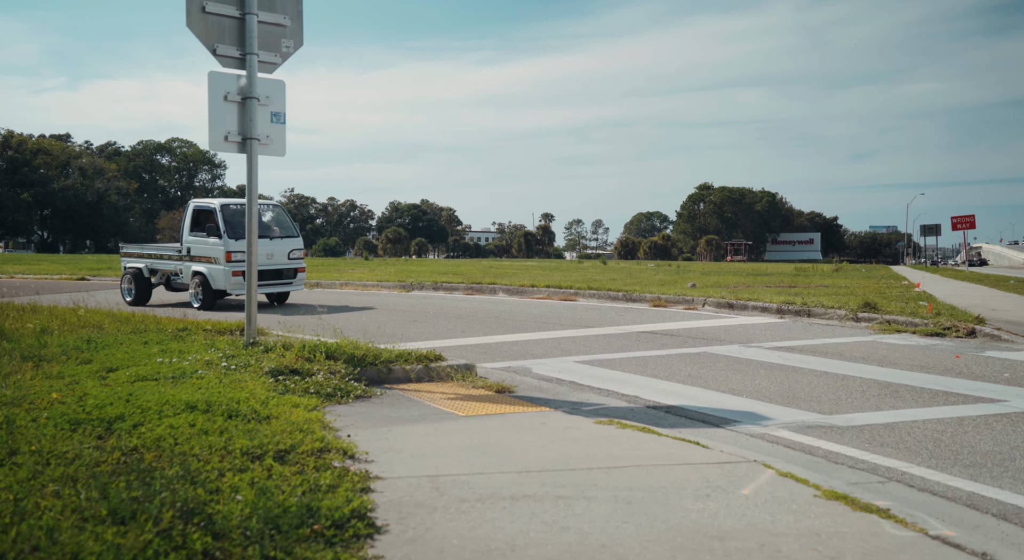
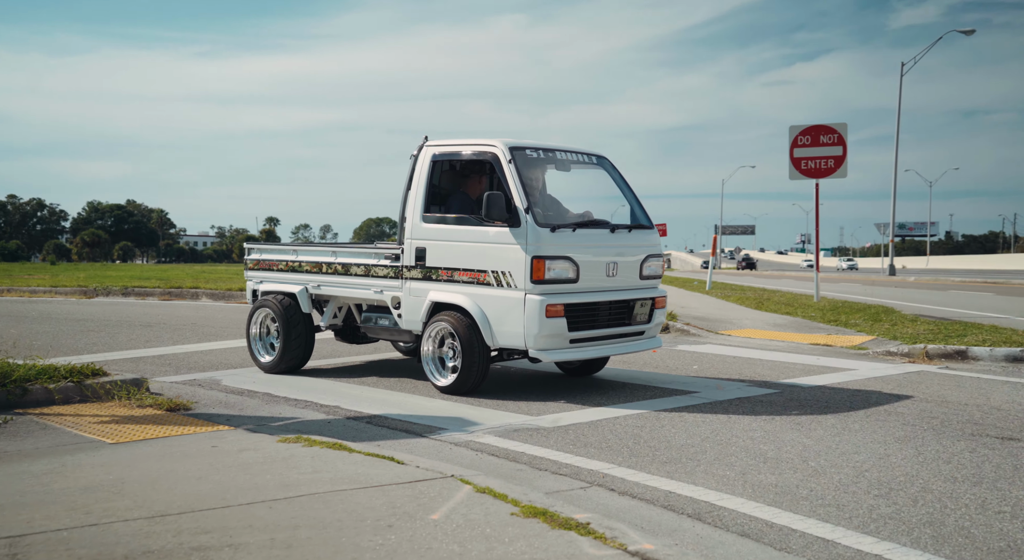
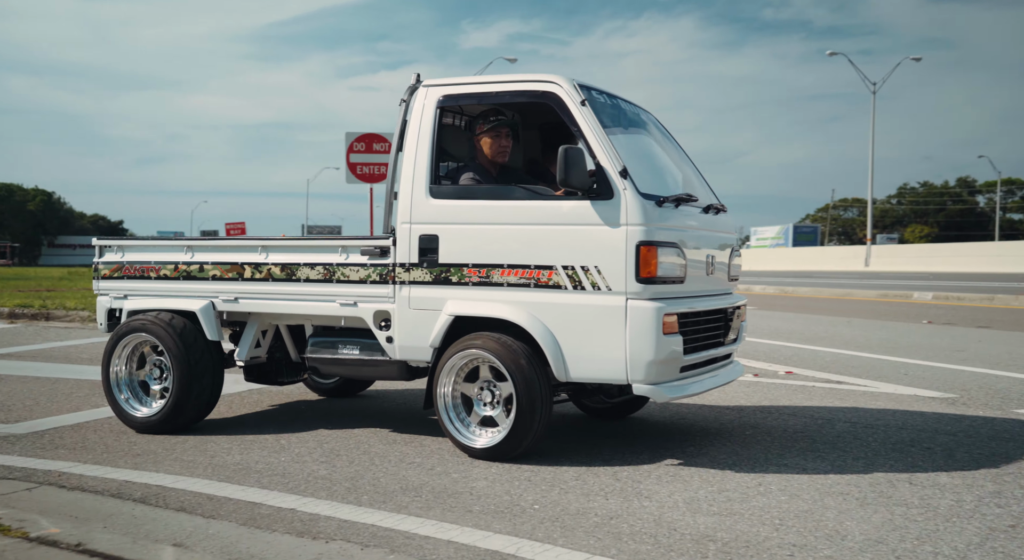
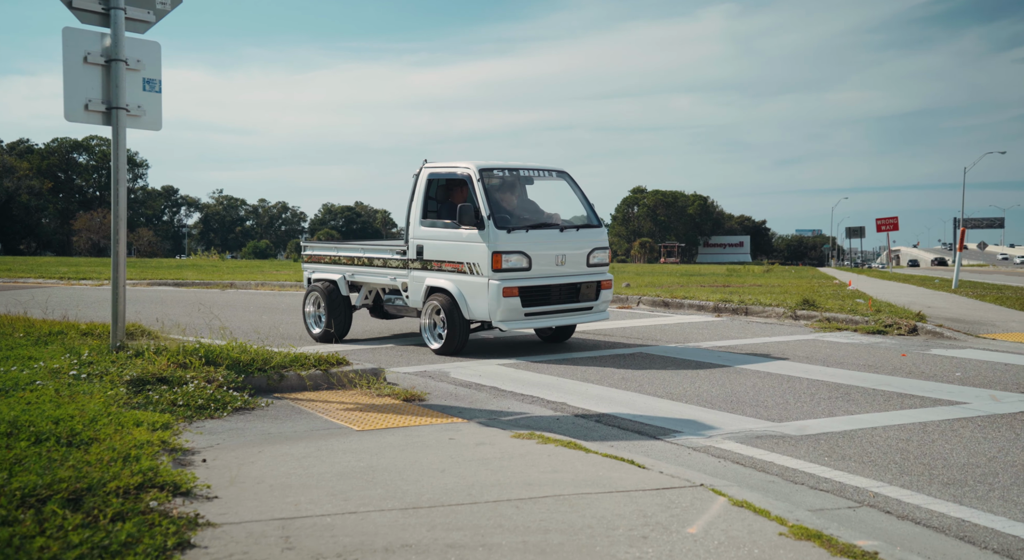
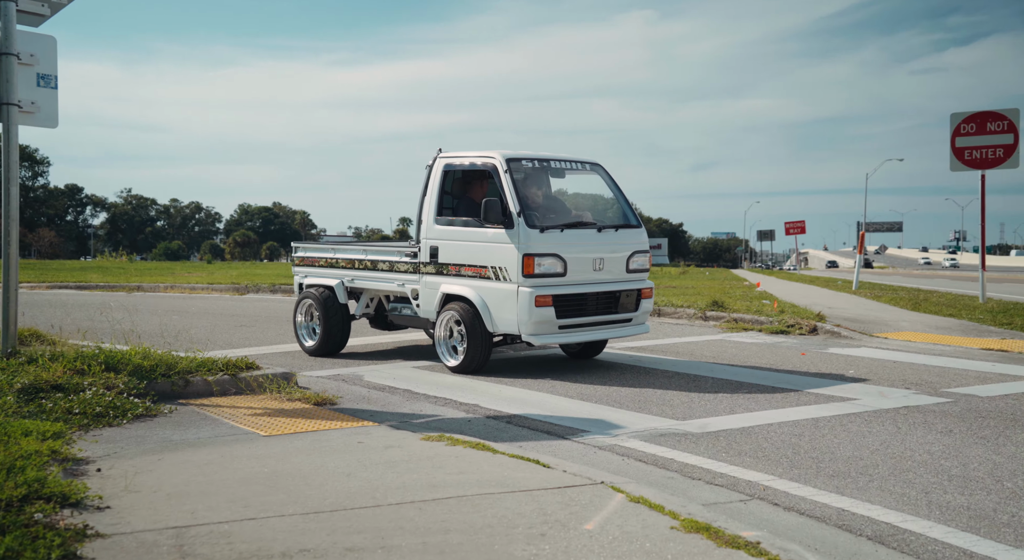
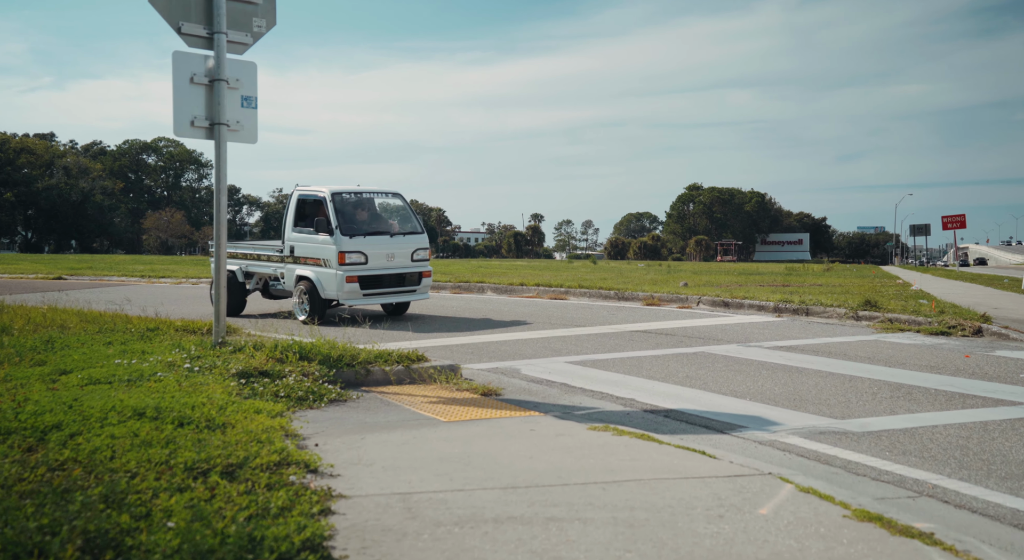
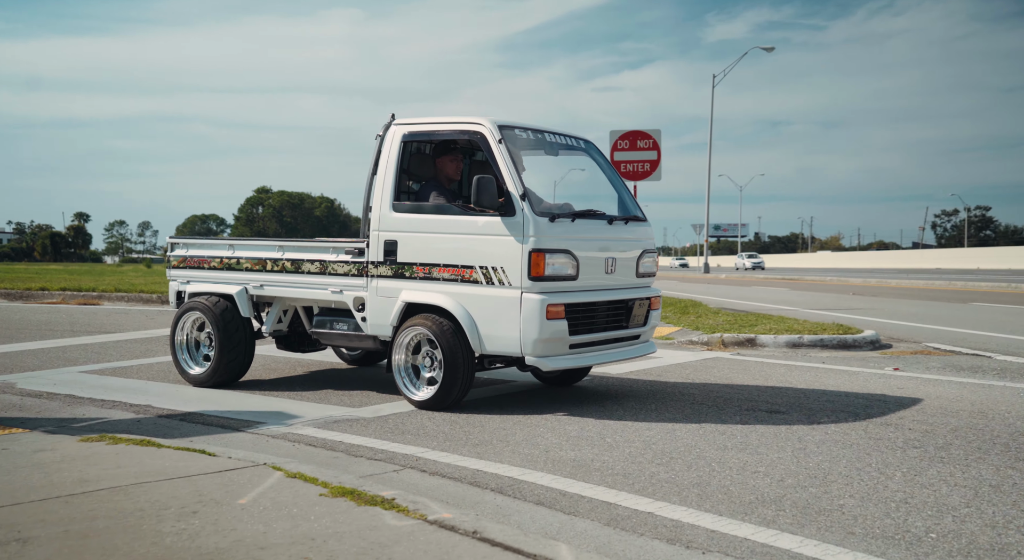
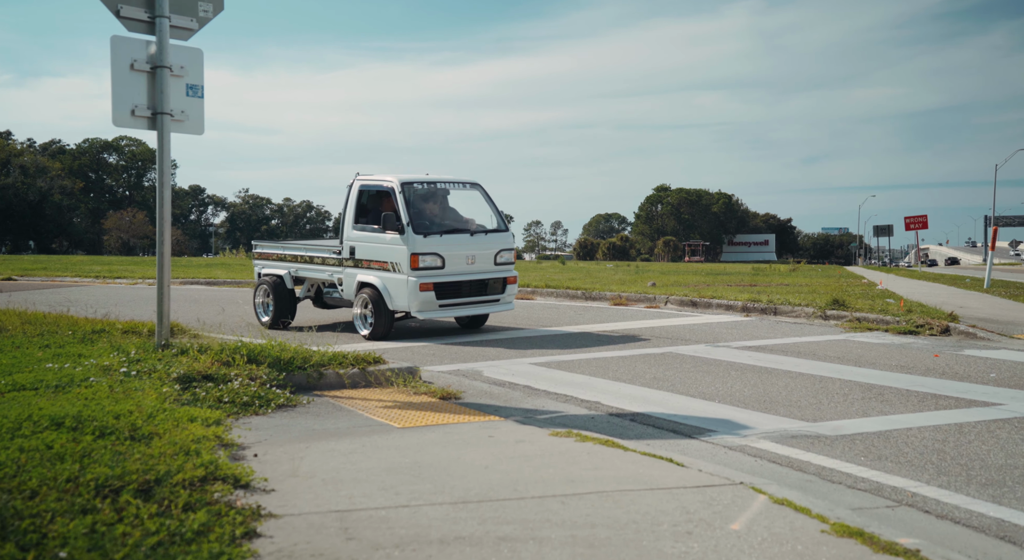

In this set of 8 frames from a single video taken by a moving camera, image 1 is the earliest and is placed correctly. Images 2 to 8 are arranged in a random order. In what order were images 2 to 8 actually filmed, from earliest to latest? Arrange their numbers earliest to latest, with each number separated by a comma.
6, 8, 4, 5, 2, 7, 3
